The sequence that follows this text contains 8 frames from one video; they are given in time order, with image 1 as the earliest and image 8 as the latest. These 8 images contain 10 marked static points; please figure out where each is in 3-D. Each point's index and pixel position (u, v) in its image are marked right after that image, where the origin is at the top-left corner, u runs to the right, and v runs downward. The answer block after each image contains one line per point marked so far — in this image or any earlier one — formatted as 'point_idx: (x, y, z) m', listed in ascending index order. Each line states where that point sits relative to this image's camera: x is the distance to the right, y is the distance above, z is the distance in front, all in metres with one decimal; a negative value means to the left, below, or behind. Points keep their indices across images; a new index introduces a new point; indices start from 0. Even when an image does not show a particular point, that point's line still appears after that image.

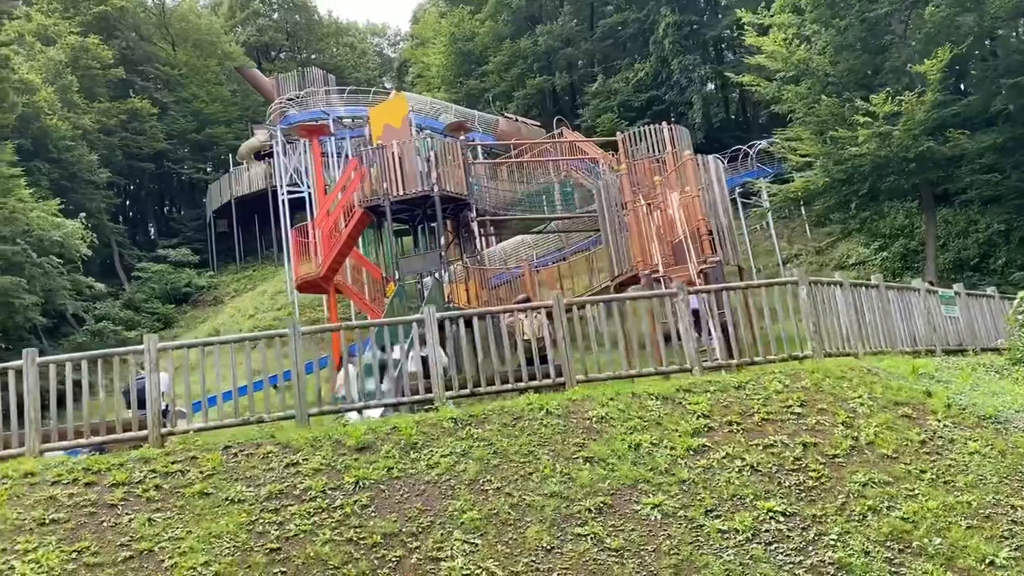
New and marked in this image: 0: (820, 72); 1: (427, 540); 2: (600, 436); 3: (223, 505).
0: (+6.5, +4.6, +19.0) m
1: (-0.5, -1.5, +5.2) m
2: (+0.6, -1.1, +6.4) m
3: (-1.9, -1.4, +5.8) m
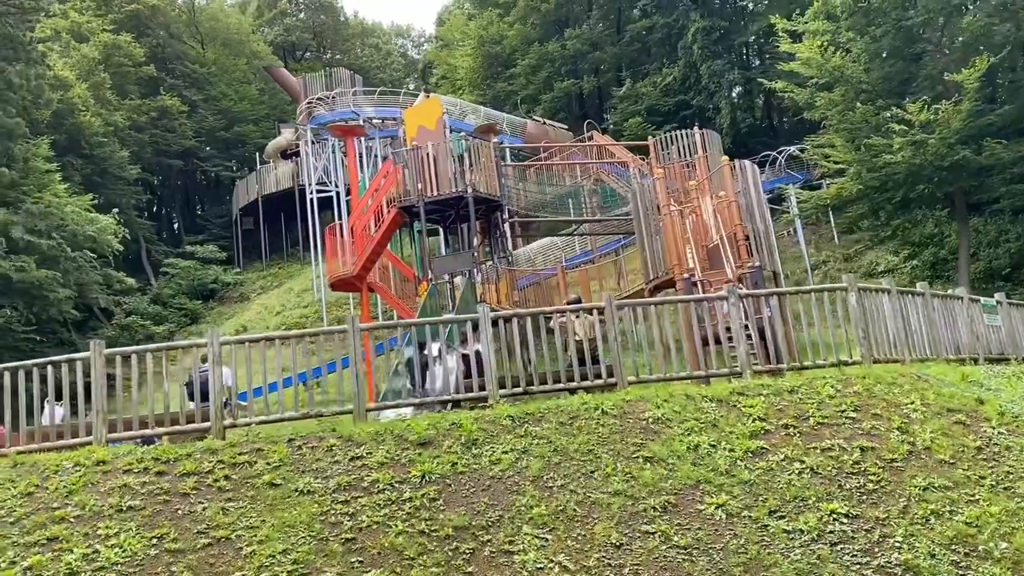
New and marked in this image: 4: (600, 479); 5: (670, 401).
0: (+7.3, +4.4, +19.1) m
1: (-0.1, -1.5, +5.3) m
2: (+1.1, -1.1, +6.5) m
3: (-1.4, -1.4, +5.9) m
4: (+0.6, -1.3, +5.9) m
5: (+1.3, -0.9, +7.1) m
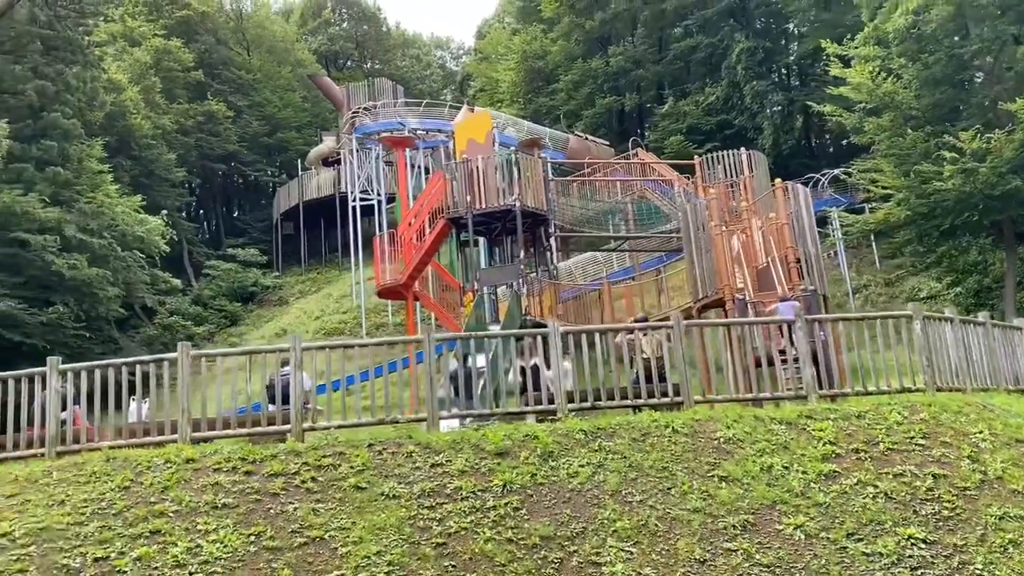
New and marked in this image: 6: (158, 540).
0: (+8.4, +3.9, +19.1) m
1: (+0.5, -1.6, +5.5) m
2: (+1.6, -1.3, +6.7) m
3: (-0.9, -1.4, +6.1) m
4: (+1.1, -1.4, +6.1) m
5: (+1.8, -1.1, +7.2) m
6: (-2.2, -1.6, +5.5) m
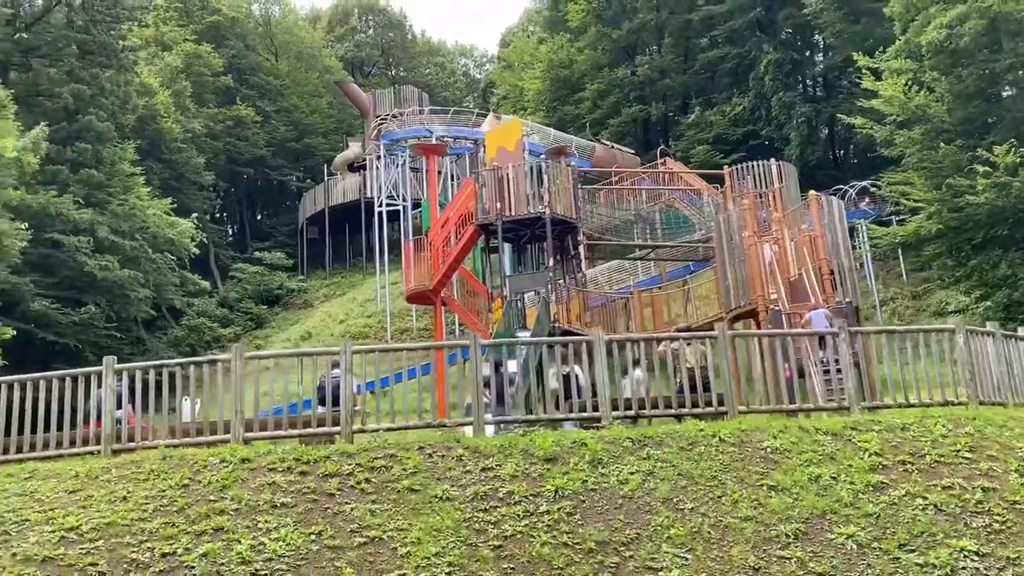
0: (+9.0, +3.6, +19.1) m
1: (+0.8, -1.6, +5.6) m
2: (+2.0, -1.3, +6.7) m
3: (-0.5, -1.5, +6.2) m
4: (+1.5, -1.5, +6.1) m
5: (+2.2, -1.2, +7.3) m
6: (-1.8, -1.6, +5.7) m
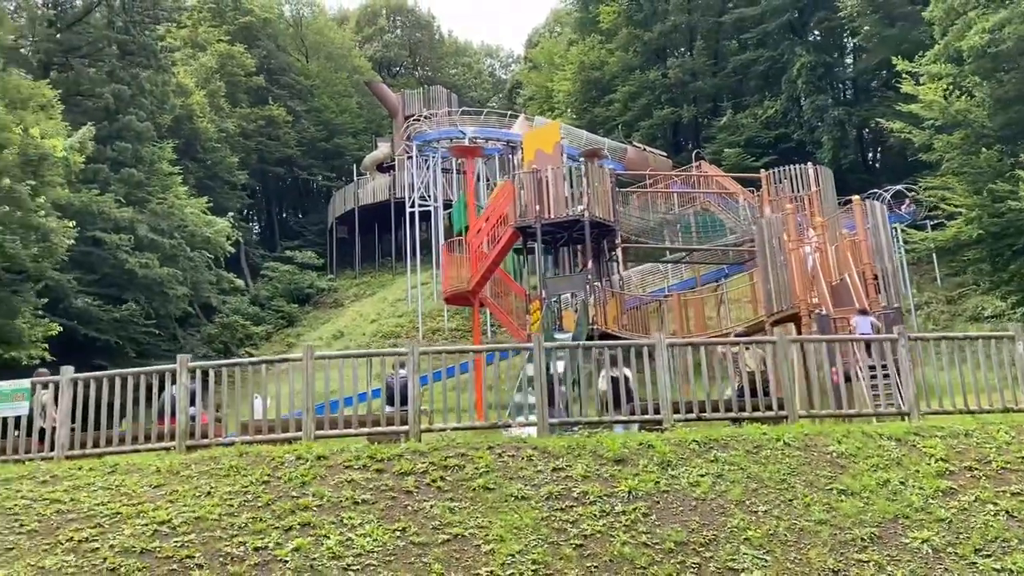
0: (+9.9, +3.5, +19.0) m
1: (+1.3, -1.7, +5.7) m
2: (+2.5, -1.4, +6.8) m
3: (0.0, -1.5, +6.3) m
4: (+2.0, -1.5, +6.2) m
5: (+2.8, -1.2, +7.4) m
6: (-1.3, -1.6, +5.8) m
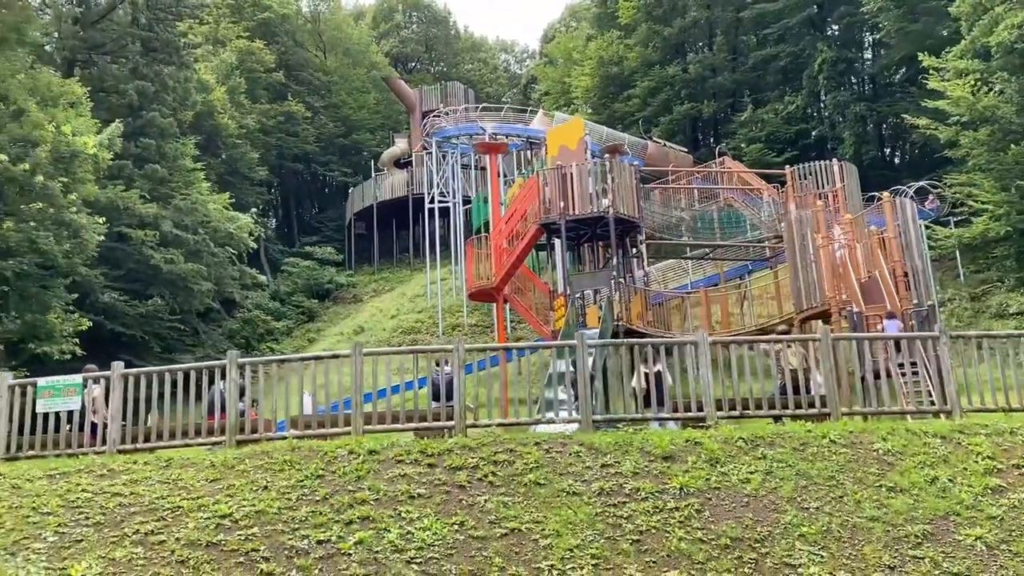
0: (+10.4, +3.6, +18.9) m
1: (+1.7, -1.7, +5.8) m
2: (+2.9, -1.4, +6.9) m
3: (+0.4, -1.5, +6.4) m
4: (+2.4, -1.5, +6.3) m
5: (+3.2, -1.2, +7.4) m
6: (-0.9, -1.6, +5.9) m
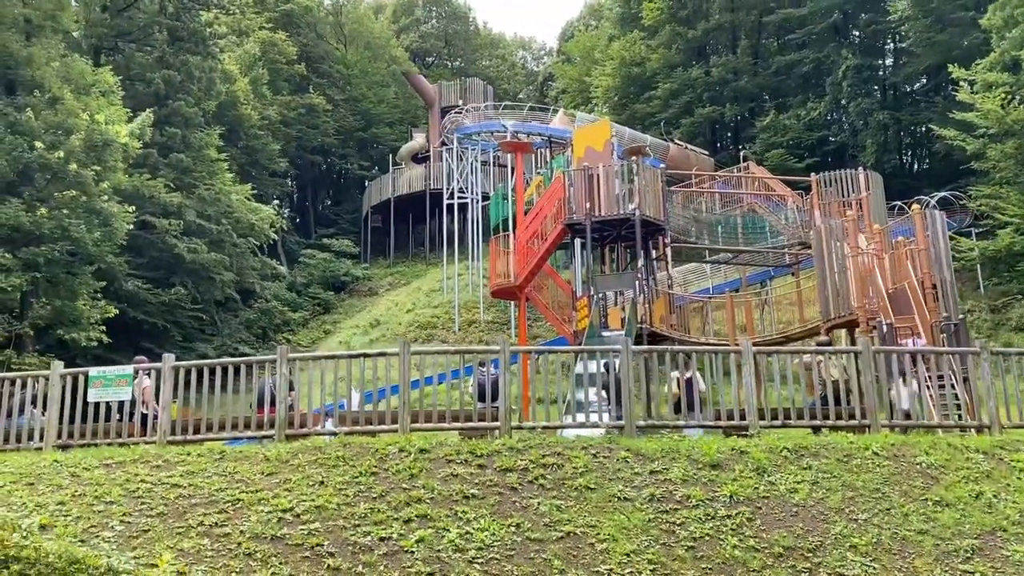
0: (+11.0, +3.3, +19.0) m
1: (+2.1, -1.8, +5.9) m
2: (+3.3, -1.5, +7.0) m
3: (+0.8, -1.6, +6.5) m
4: (+2.8, -1.6, +6.4) m
5: (+3.6, -1.3, +7.5) m
6: (-0.6, -1.6, +6.1) m
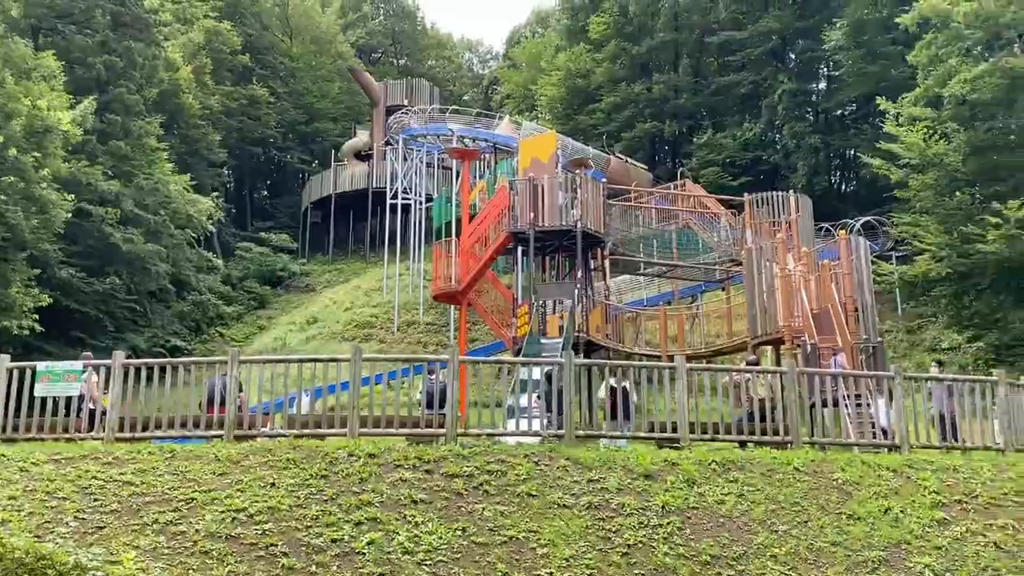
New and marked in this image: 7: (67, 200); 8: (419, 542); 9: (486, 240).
0: (+9.8, +2.7, +20.1) m
1: (+1.7, -2.0, +6.3) m
2: (+2.9, -1.8, +7.5) m
3: (+0.3, -1.7, +6.9) m
4: (+2.4, -1.9, +6.9) m
5: (+3.1, -1.6, +8.1) m
6: (-0.9, -1.7, +6.3) m
7: (-8.9, +1.8, +17.9) m
8: (-0.7, -1.8, +6.2) m
9: (-0.6, +1.0, +19.3) m
